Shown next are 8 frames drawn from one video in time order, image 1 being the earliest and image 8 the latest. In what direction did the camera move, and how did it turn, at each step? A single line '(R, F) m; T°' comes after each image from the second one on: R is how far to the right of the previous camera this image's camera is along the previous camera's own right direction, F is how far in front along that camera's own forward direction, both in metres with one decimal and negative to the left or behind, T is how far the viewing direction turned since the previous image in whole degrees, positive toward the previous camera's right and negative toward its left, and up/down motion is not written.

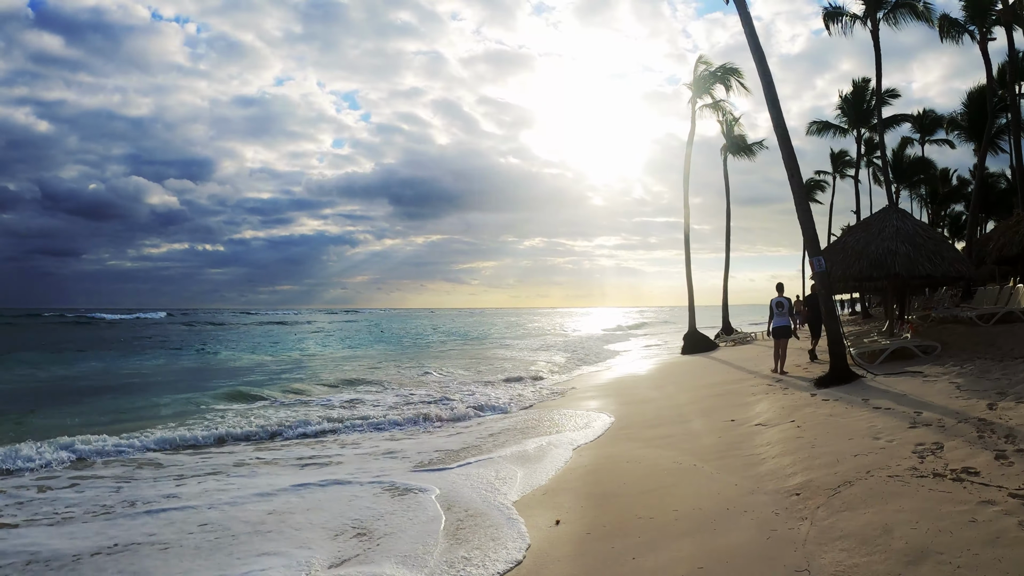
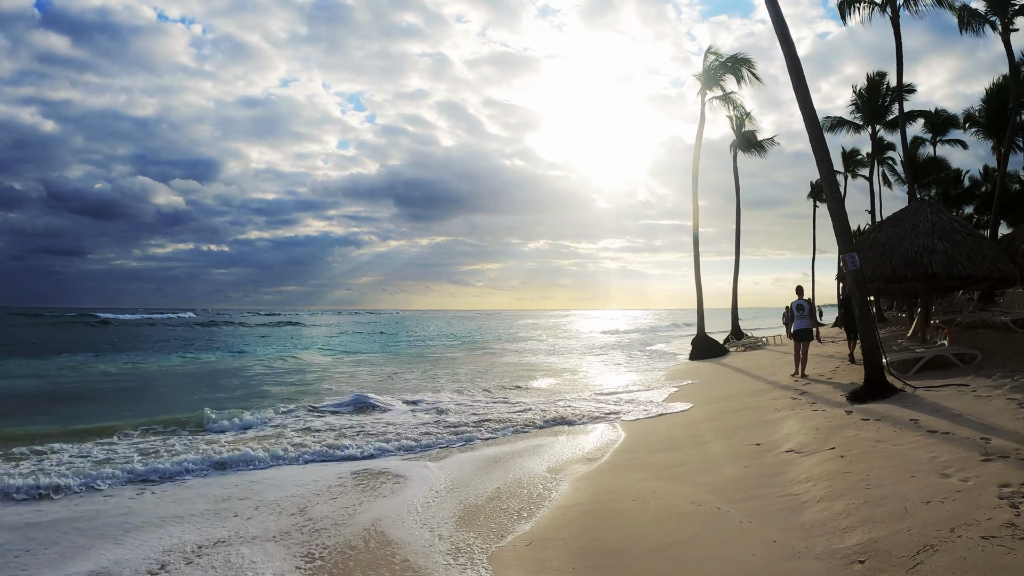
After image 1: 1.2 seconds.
(+0.2, +1.2) m; 0°
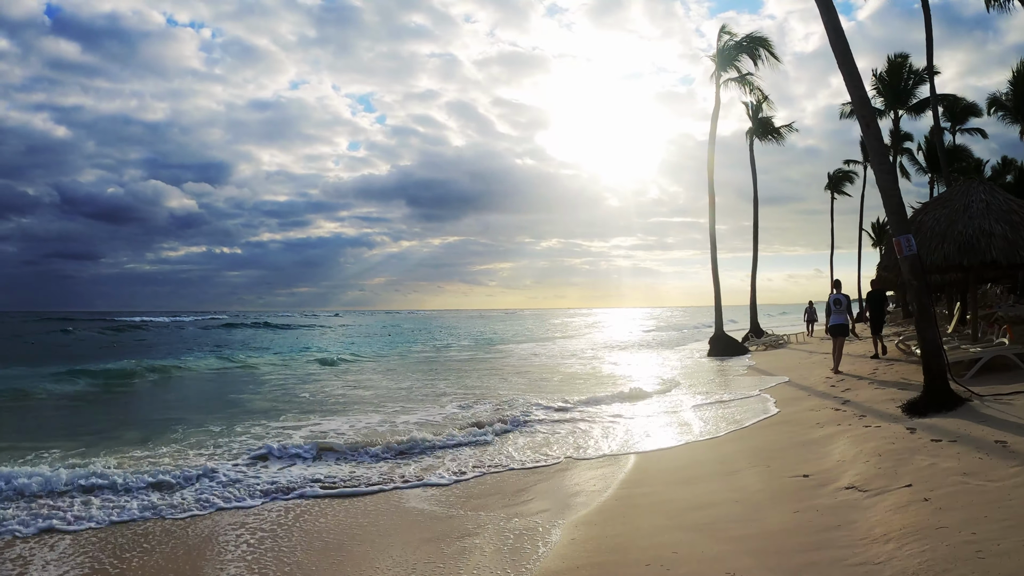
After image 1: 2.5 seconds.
(+0.3, +1.3) m; -1°
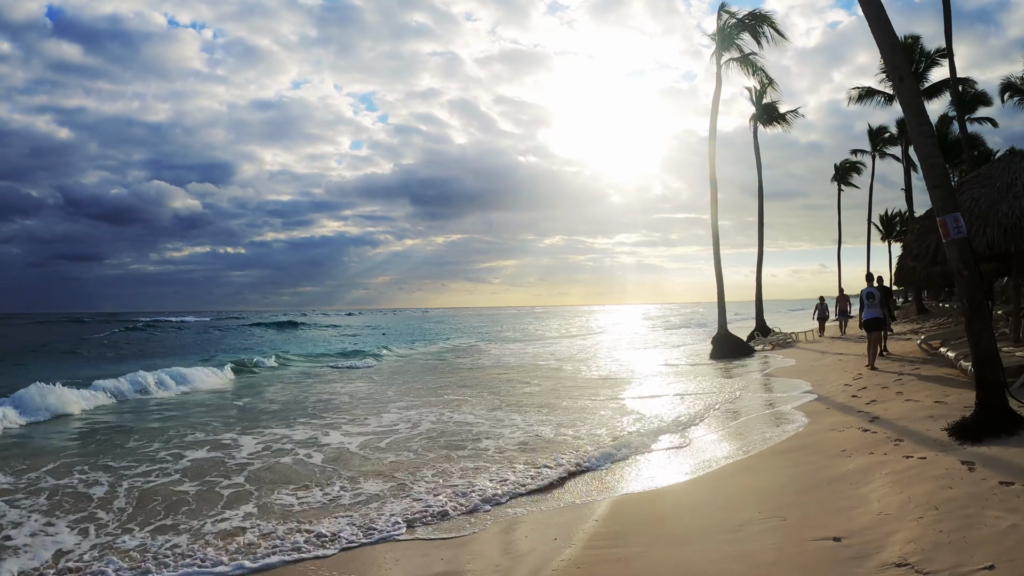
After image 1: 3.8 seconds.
(+0.6, +1.3) m; 0°
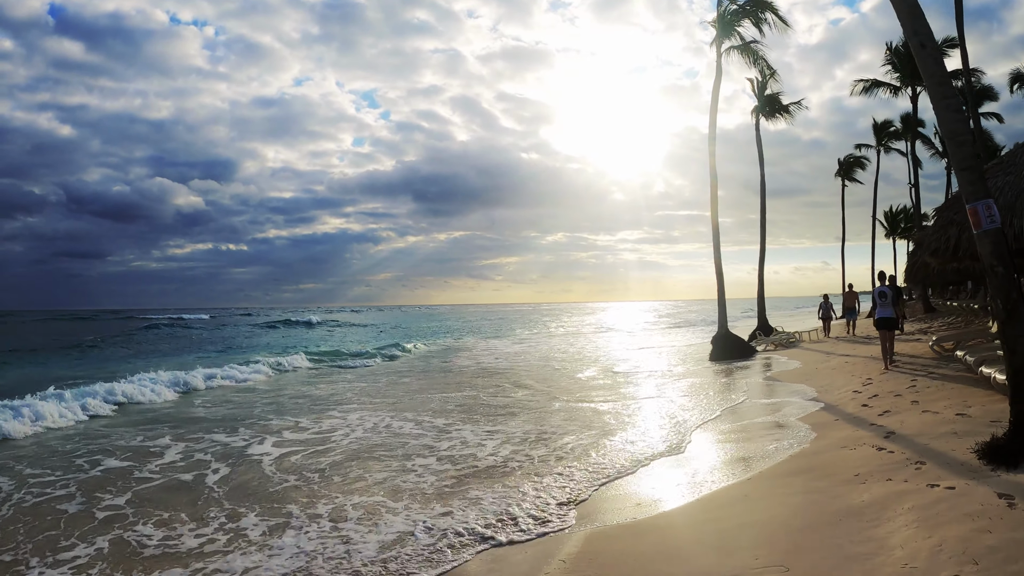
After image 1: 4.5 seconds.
(+0.4, +0.7) m; 0°
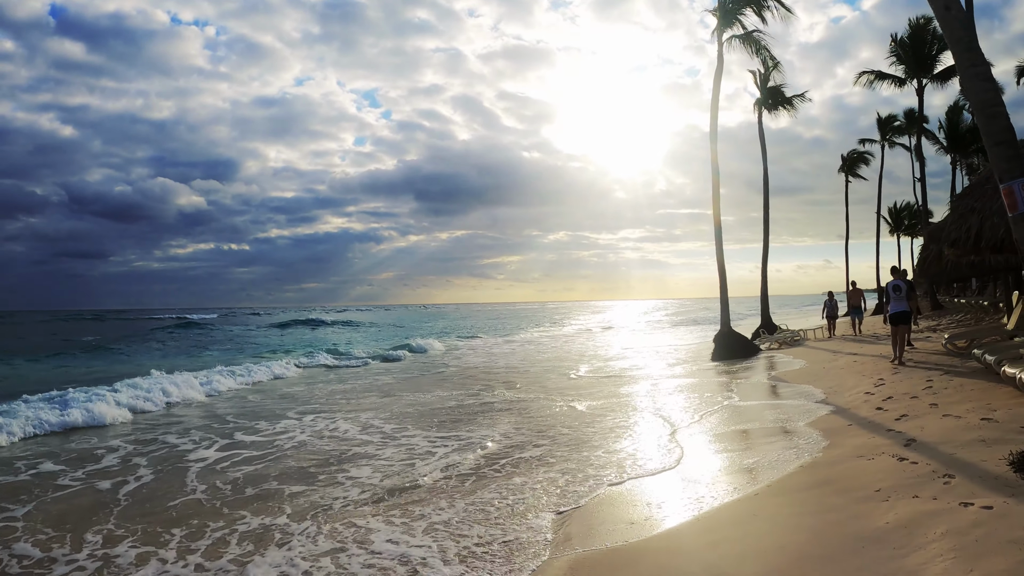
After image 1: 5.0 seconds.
(+0.2, +0.5) m; 0°
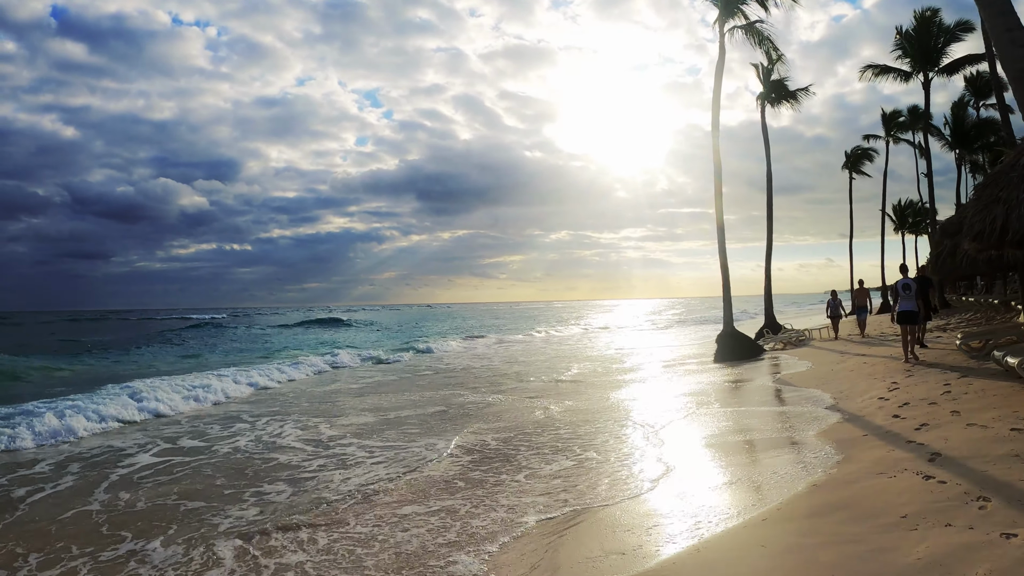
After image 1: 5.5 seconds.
(+0.2, +0.5) m; 0°
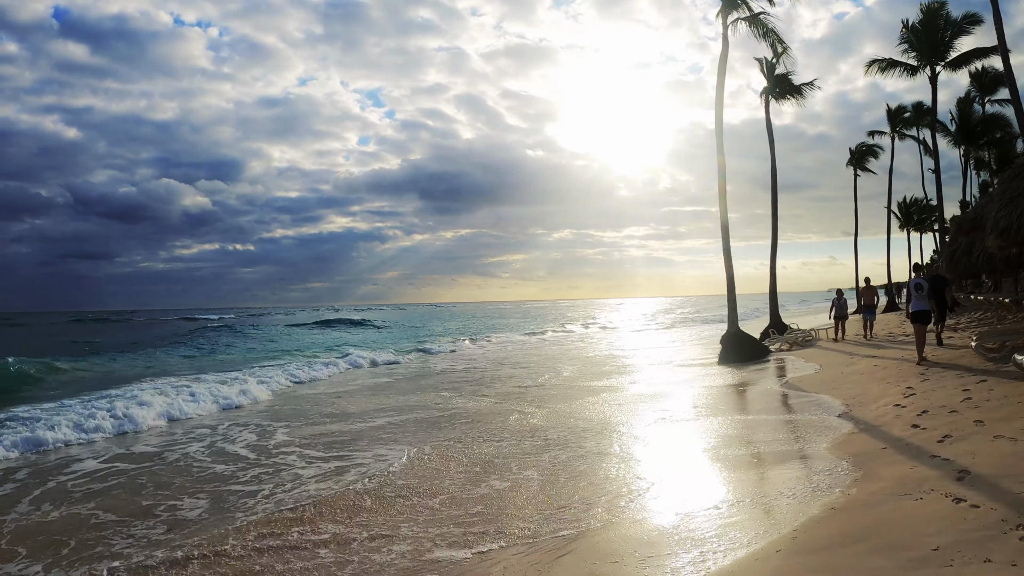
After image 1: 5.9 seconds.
(+0.1, +0.4) m; 0°
